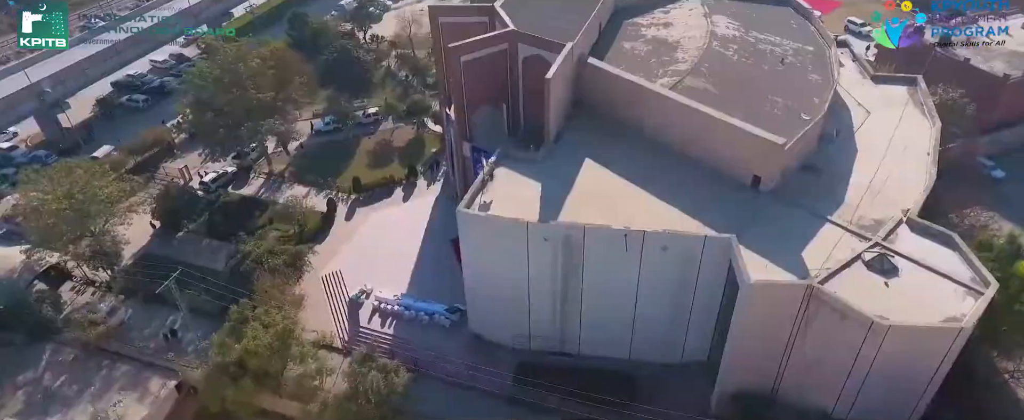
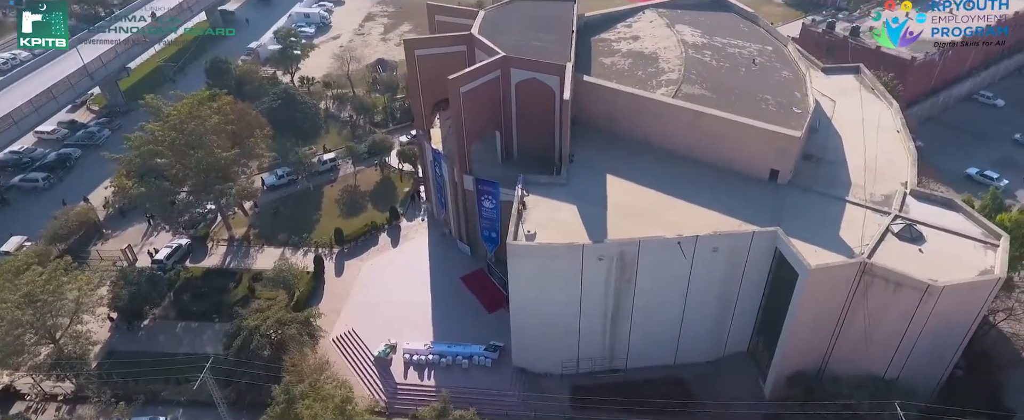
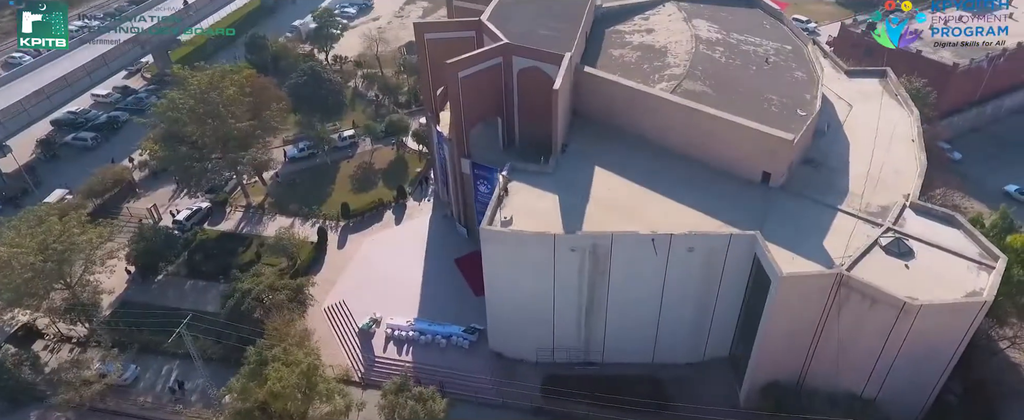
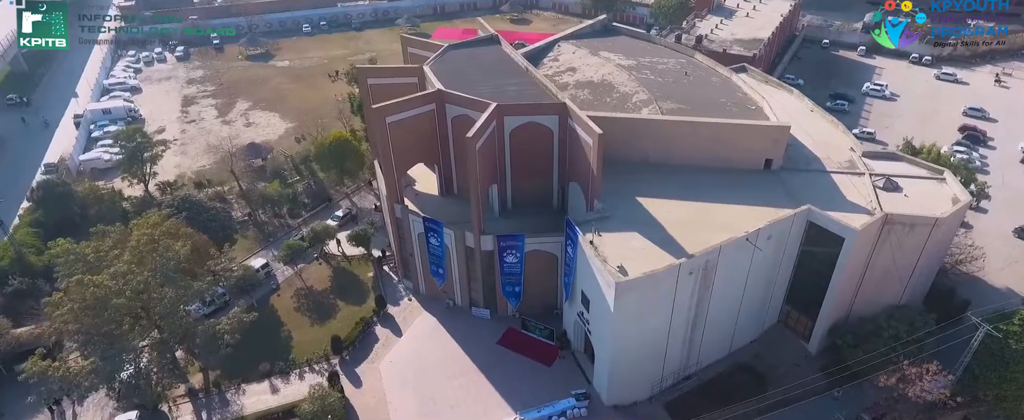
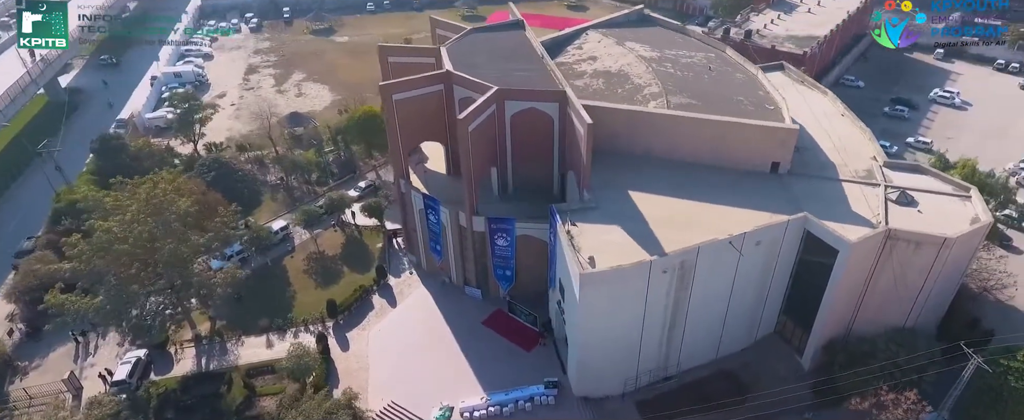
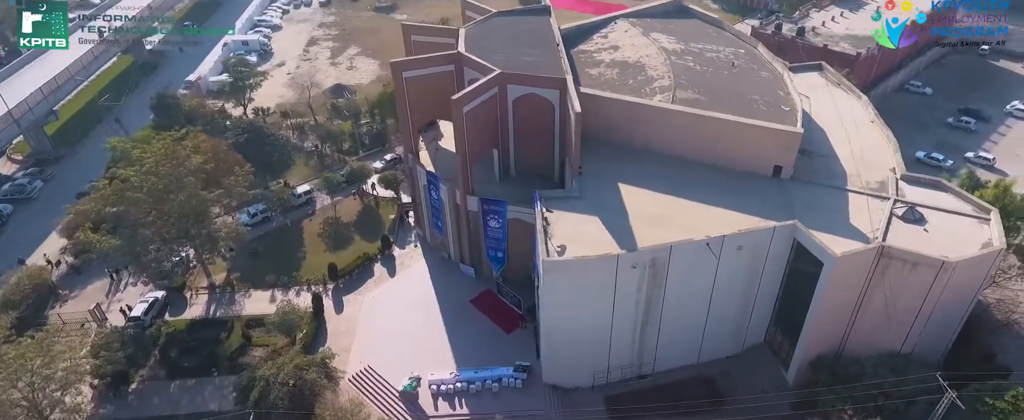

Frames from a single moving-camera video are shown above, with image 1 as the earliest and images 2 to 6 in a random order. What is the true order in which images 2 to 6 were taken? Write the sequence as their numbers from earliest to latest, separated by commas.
3, 2, 6, 5, 4
